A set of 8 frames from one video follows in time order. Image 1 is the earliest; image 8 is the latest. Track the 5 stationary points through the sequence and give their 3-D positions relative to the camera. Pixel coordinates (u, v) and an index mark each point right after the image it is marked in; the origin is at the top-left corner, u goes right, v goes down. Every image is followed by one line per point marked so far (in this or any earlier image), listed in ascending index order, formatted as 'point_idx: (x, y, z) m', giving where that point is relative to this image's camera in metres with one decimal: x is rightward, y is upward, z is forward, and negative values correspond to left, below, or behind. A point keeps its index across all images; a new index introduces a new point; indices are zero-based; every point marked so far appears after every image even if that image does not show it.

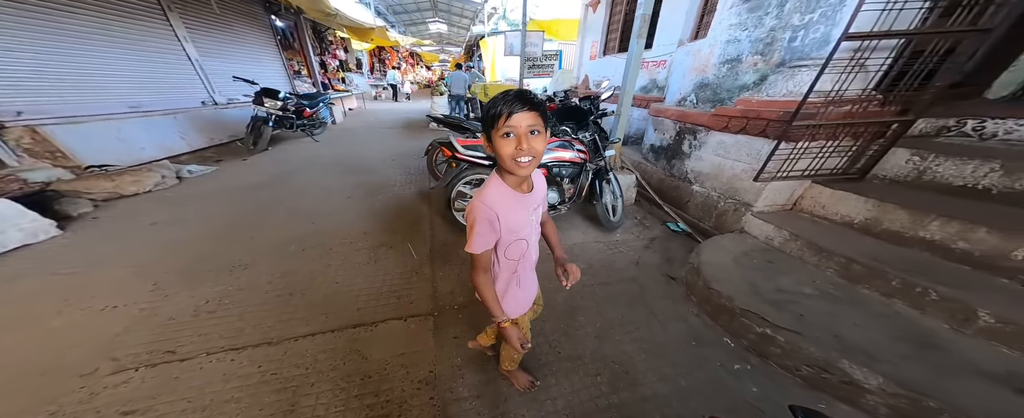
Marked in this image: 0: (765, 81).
0: (+1.8, +1.0, +2.0) m
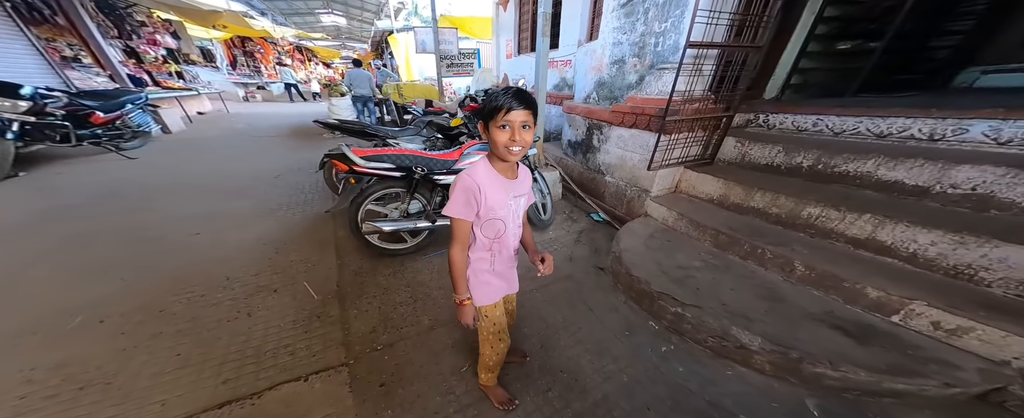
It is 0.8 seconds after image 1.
0: (+1.1, +1.1, +2.4) m
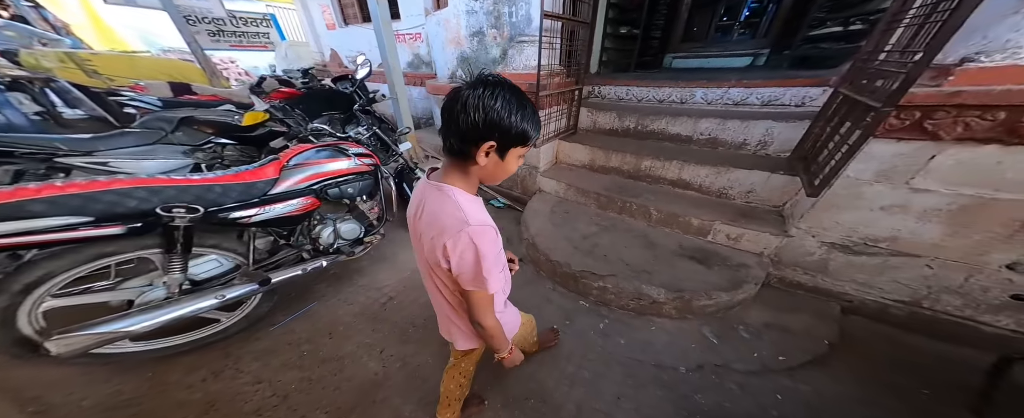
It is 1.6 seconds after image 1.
0: (0.0, +1.3, +2.2) m
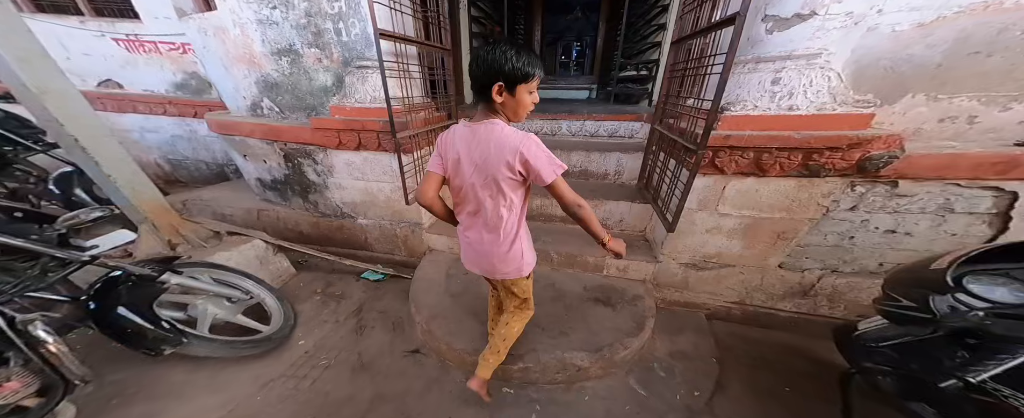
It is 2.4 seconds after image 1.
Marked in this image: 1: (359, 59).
0: (-1.0, +0.8, +1.7) m
1: (-0.9, +0.9, +1.7) m
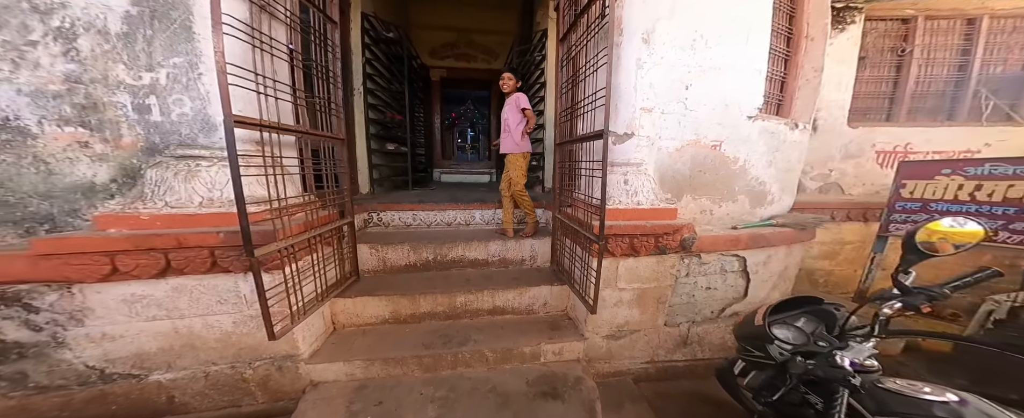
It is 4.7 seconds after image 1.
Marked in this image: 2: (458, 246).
0: (-1.5, +0.1, +1.1) m
1: (-1.3, +0.2, +1.2) m
2: (-0.5, -0.3, +2.5) m
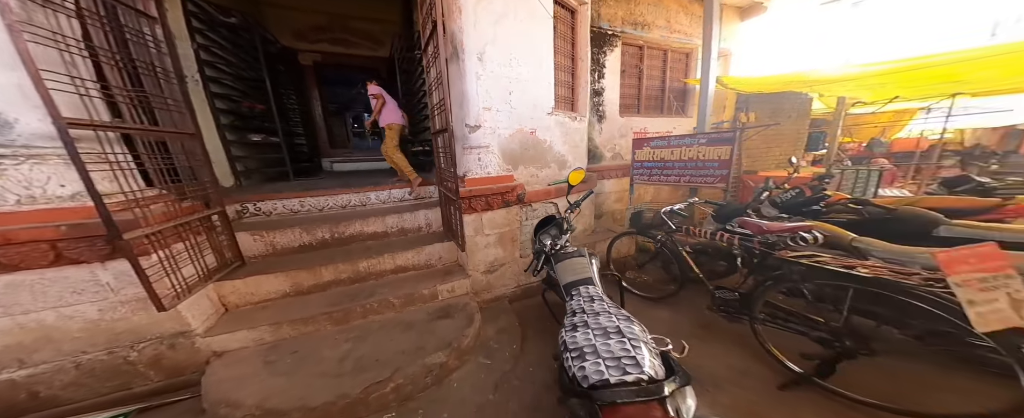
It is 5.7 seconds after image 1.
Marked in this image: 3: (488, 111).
0: (-2.2, +0.1, +1.2) m
1: (-2.1, +0.2, +1.3) m
2: (-1.7, -0.1, +2.8) m
3: (-0.2, +0.9, +2.4) m
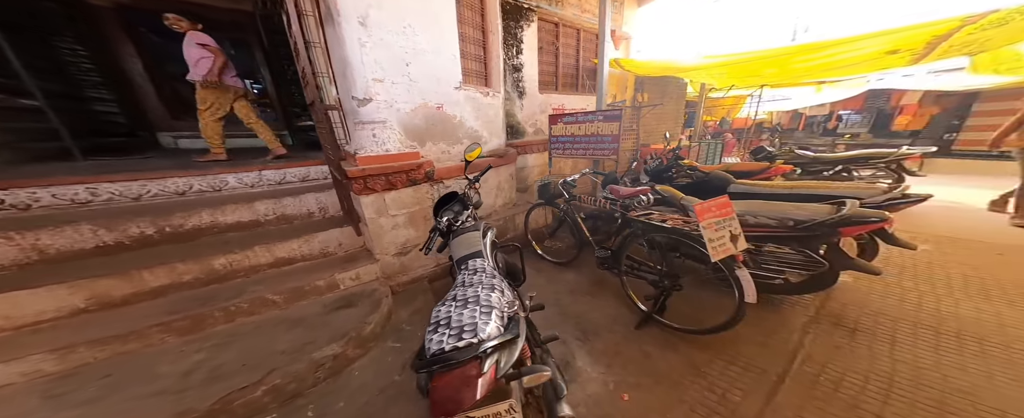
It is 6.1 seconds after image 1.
0: (-2.6, +0.1, +0.7) m
1: (-2.6, +0.2, +0.8) m
2: (-2.5, 0.0, +2.4) m
3: (-1.1, +1.0, +2.2) m
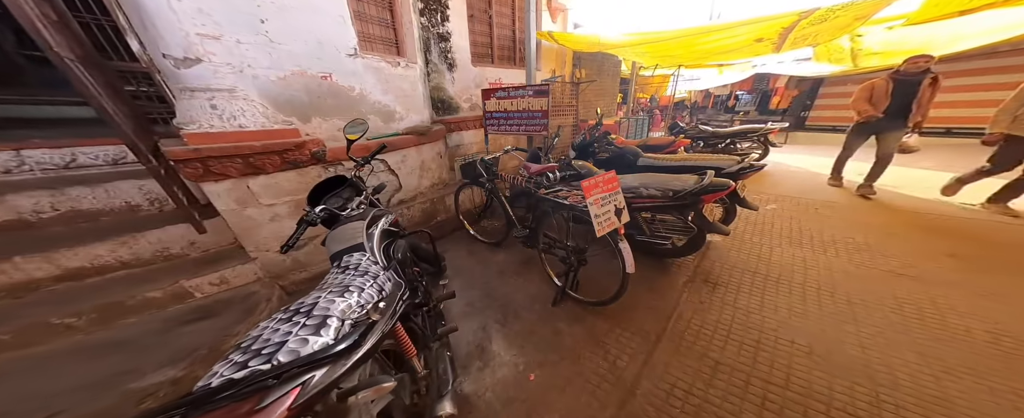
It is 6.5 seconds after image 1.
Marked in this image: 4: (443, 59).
0: (-3.0, 0.0, +0.1) m
1: (-3.0, +0.1, +0.2) m
2: (-3.1, 0.0, +1.8) m
3: (-1.7, +1.1, +1.8) m
4: (-1.0, +2.2, +4.0) m
